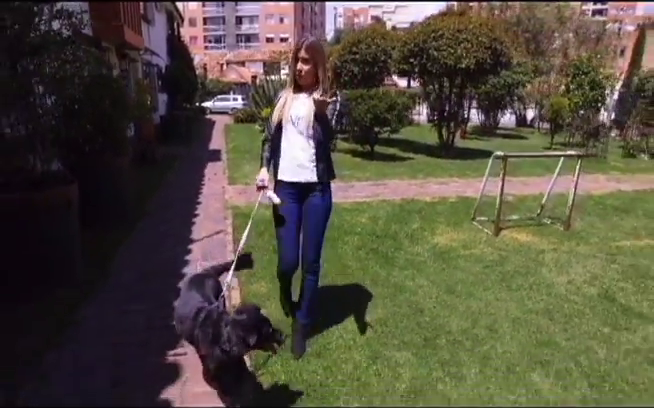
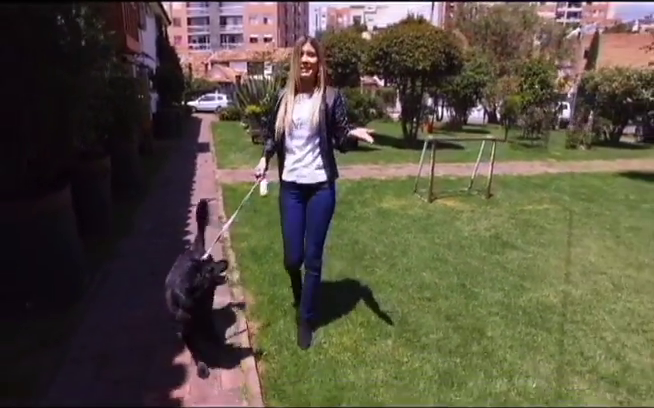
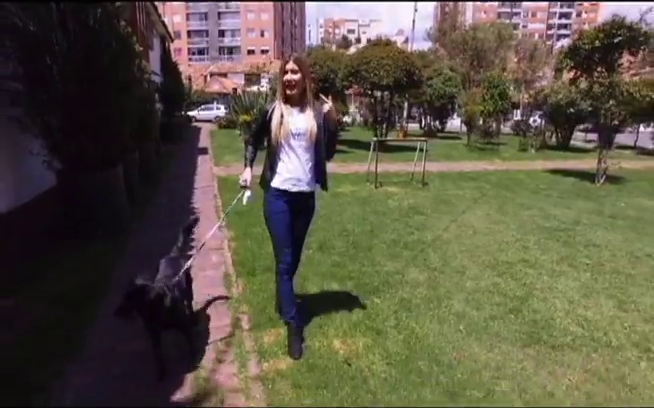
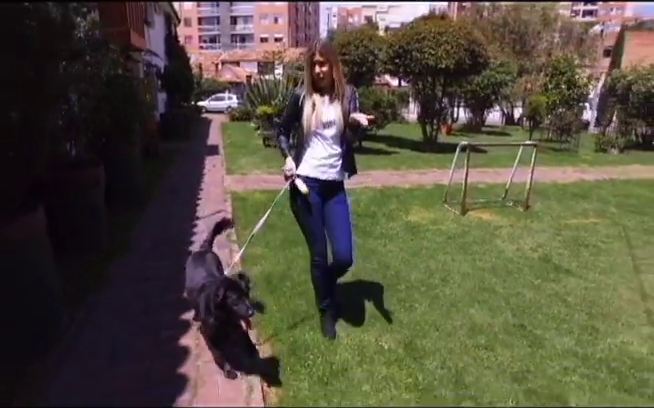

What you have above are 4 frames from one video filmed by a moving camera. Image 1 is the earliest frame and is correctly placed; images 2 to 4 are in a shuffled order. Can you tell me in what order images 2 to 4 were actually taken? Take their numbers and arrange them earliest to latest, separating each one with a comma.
4, 2, 3
